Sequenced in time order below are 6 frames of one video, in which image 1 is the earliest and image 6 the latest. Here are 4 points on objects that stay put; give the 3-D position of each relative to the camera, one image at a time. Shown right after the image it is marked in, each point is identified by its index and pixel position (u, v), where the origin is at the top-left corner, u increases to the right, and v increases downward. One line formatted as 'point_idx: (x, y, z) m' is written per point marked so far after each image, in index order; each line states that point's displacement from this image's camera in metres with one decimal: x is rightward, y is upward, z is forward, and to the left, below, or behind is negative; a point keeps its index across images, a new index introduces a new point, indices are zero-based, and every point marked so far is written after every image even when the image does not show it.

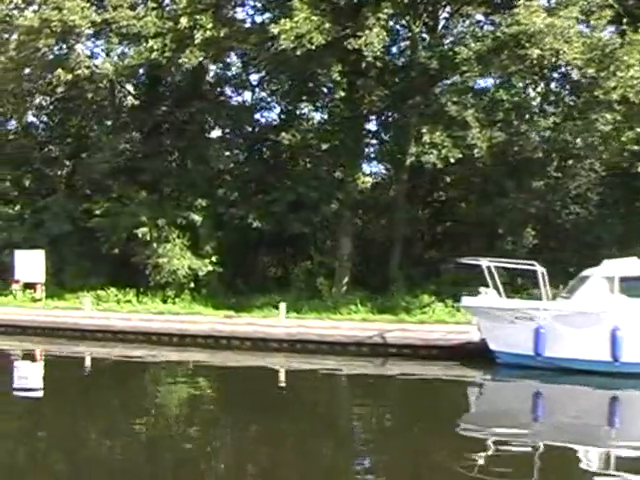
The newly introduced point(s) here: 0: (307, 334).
0: (-0.4, -3.4, +18.7) m
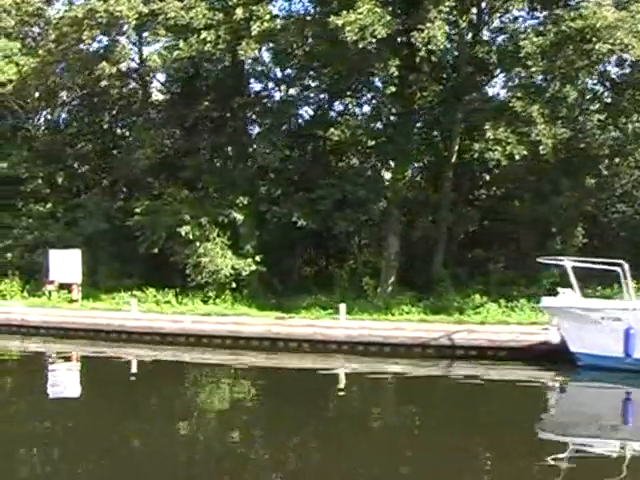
0: (+1.7, -3.4, +18.2) m
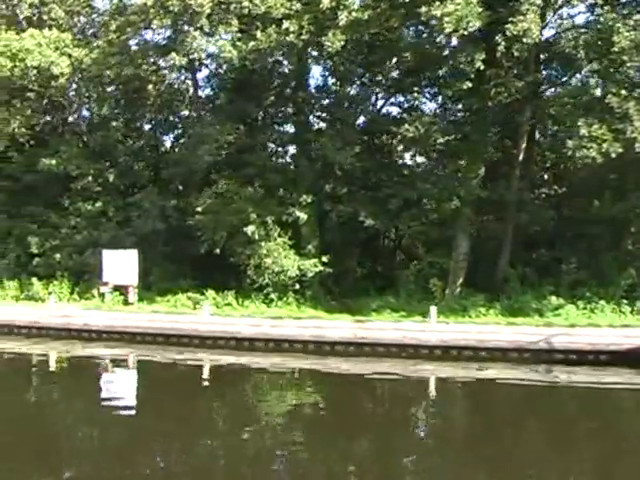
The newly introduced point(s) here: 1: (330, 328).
0: (+4.8, -3.4, +17.5) m
1: (+0.4, -3.2, +18.8) m
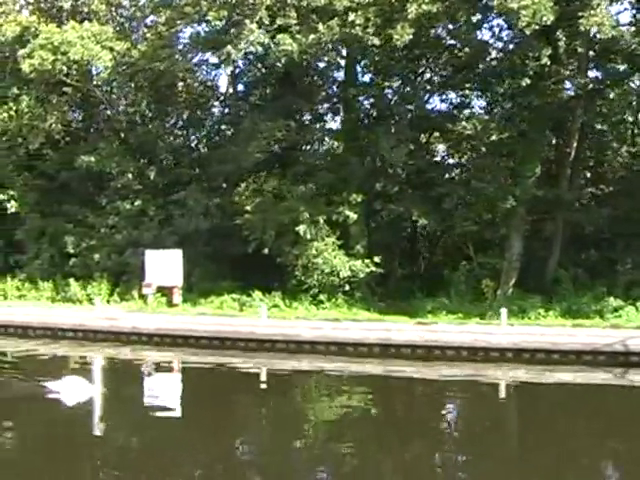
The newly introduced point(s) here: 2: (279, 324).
0: (+7.0, -3.4, +17.0) m
1: (+2.6, -3.2, +18.3) m
2: (-1.5, -3.1, +19.2) m
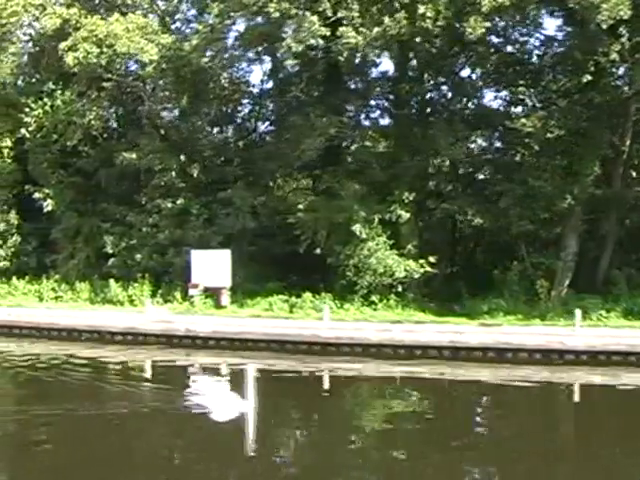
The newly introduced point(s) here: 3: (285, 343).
0: (+9.3, -3.3, +16.5) m
1: (+4.8, -3.2, +17.7) m
2: (+0.7, -3.1, +18.6) m
3: (-1.2, -3.6, +18.1) m
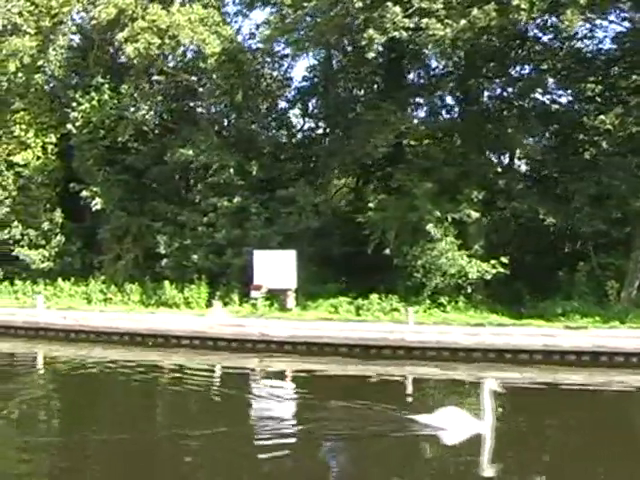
0: (+12.1, -3.3, +16.1) m
1: (+7.6, -3.1, +17.1) m
2: (+3.5, -3.1, +17.9) m
3: (+1.6, -3.6, +17.4) m
